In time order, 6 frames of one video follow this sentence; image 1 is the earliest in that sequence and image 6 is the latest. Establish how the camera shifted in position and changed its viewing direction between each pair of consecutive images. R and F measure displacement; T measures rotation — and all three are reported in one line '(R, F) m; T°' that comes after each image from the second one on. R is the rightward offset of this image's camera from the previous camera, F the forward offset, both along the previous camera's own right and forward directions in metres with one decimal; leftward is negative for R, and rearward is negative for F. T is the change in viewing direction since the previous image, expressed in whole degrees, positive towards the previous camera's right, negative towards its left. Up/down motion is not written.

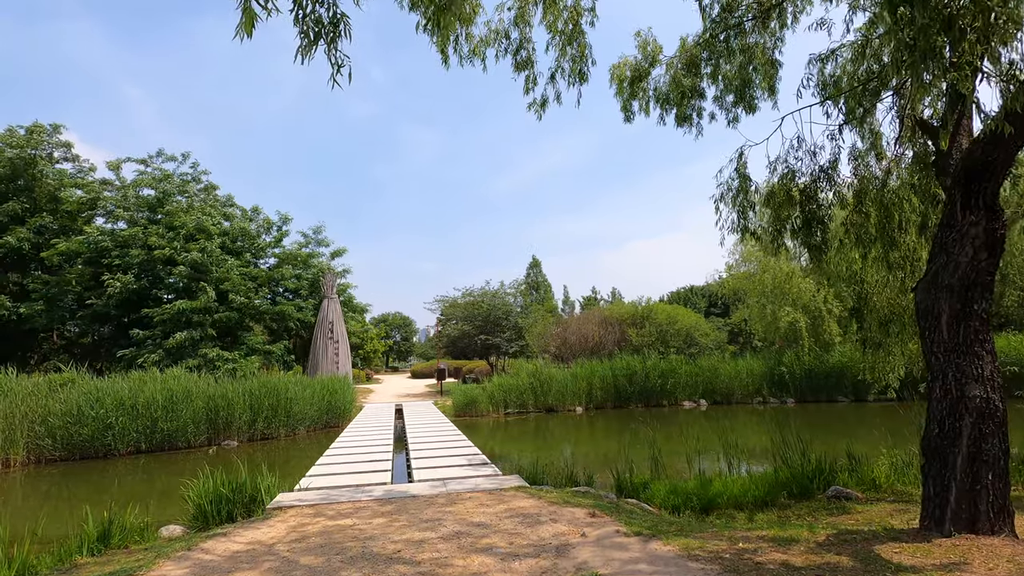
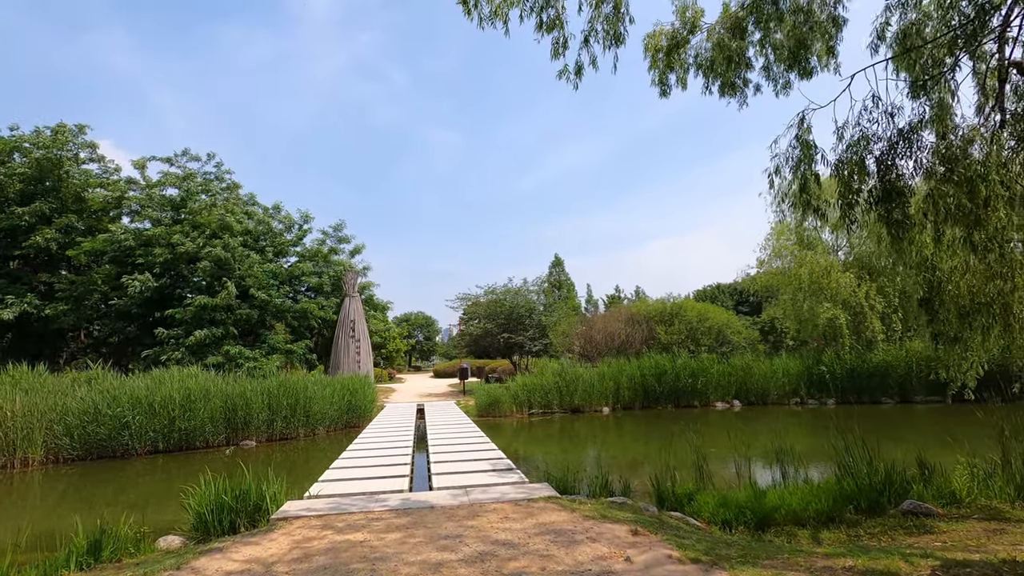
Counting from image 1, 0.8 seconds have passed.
(0.0, +0.4) m; -2°
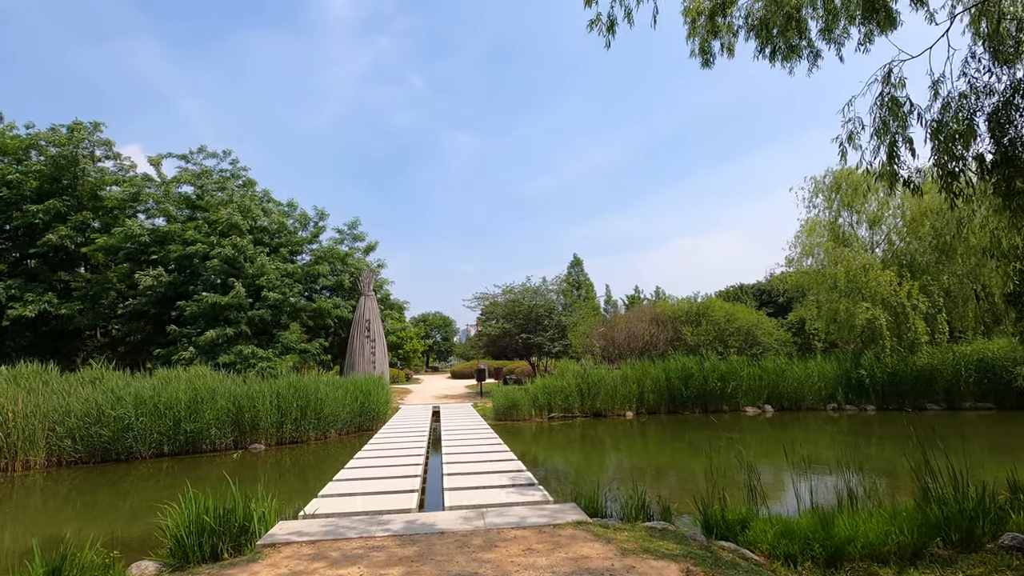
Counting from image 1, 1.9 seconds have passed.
(0.0, +0.5) m; -2°
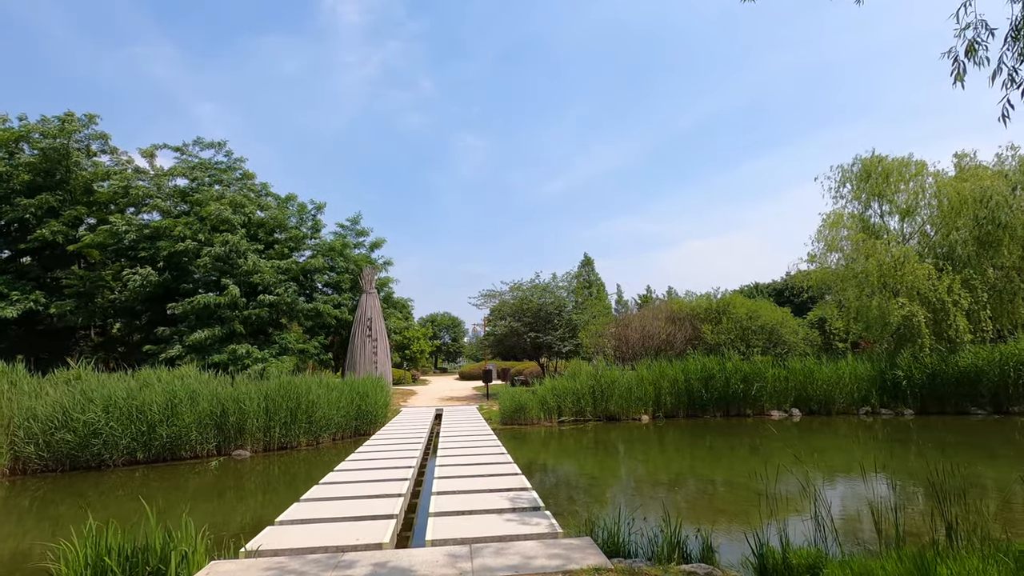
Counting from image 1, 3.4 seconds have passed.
(+0.1, +0.7) m; -1°
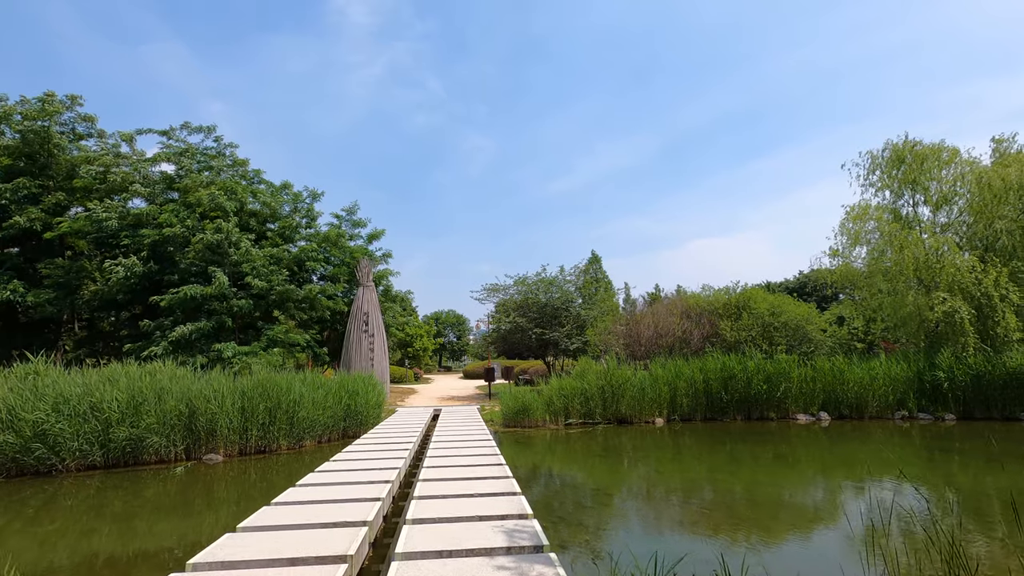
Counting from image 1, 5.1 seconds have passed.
(+0.1, +0.8) m; -1°
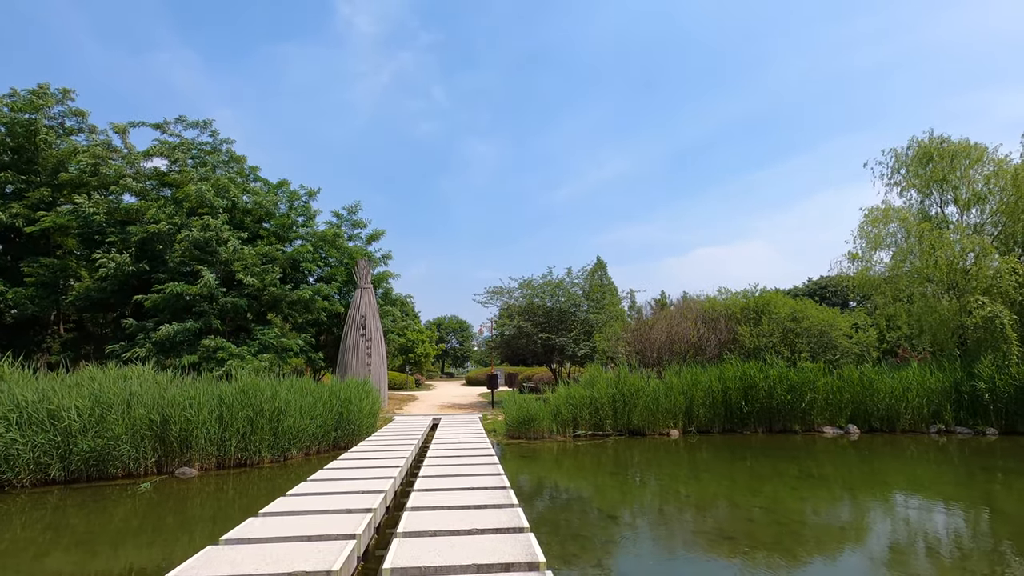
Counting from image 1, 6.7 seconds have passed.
(0.0, +0.7) m; 0°
